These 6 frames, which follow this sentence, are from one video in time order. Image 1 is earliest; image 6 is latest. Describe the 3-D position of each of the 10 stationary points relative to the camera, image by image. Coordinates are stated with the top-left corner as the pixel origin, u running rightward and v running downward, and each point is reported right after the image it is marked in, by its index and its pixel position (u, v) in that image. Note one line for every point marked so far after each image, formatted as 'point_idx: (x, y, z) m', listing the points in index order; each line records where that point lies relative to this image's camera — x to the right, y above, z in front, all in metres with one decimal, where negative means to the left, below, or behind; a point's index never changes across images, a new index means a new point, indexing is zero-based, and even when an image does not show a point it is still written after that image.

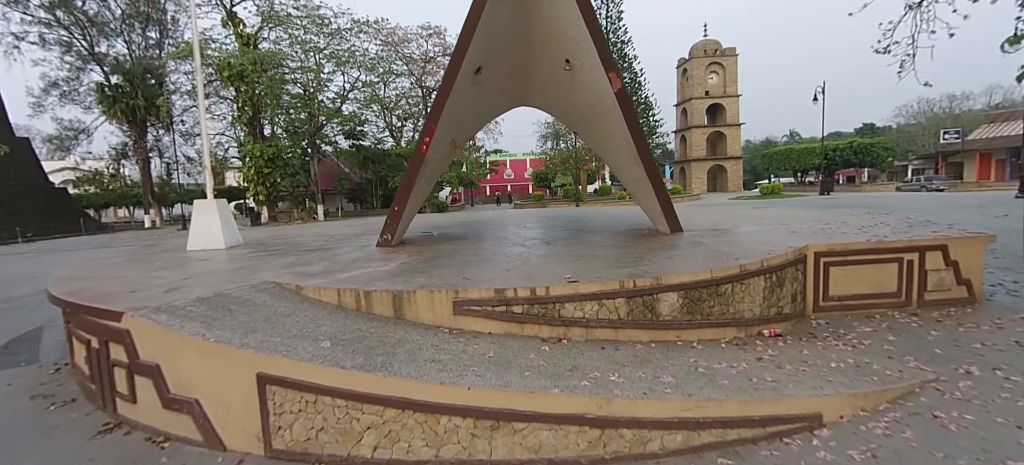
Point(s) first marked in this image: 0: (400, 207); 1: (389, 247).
0: (-1.7, +0.4, +5.7) m
1: (-1.9, -0.2, +6.0) m
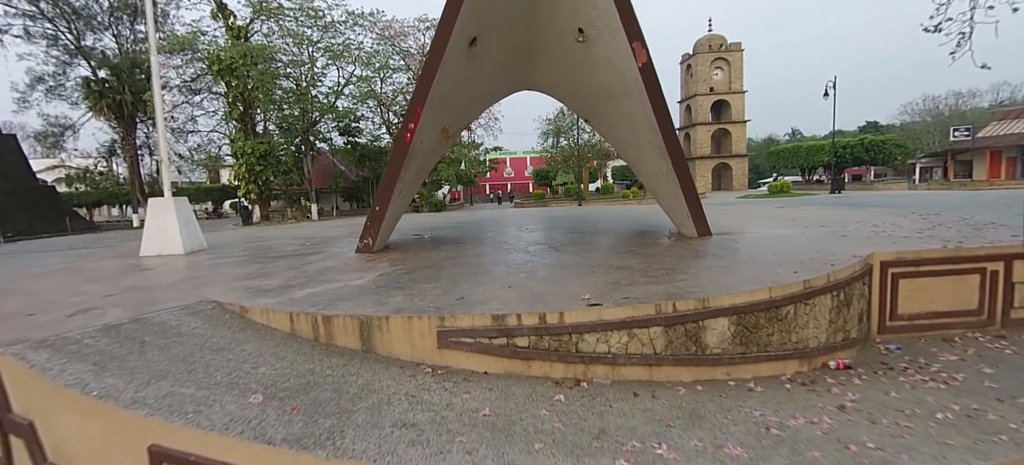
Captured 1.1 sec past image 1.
0: (-1.7, +0.3, +4.9) m
1: (-1.9, -0.3, +5.1) m
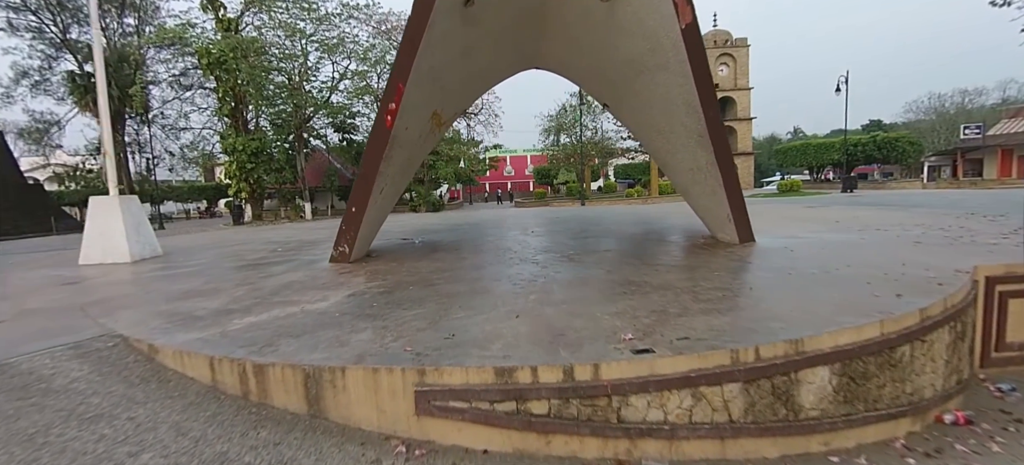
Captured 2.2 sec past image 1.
0: (-1.7, +0.3, +4.0) m
1: (-1.9, -0.4, +4.2) m
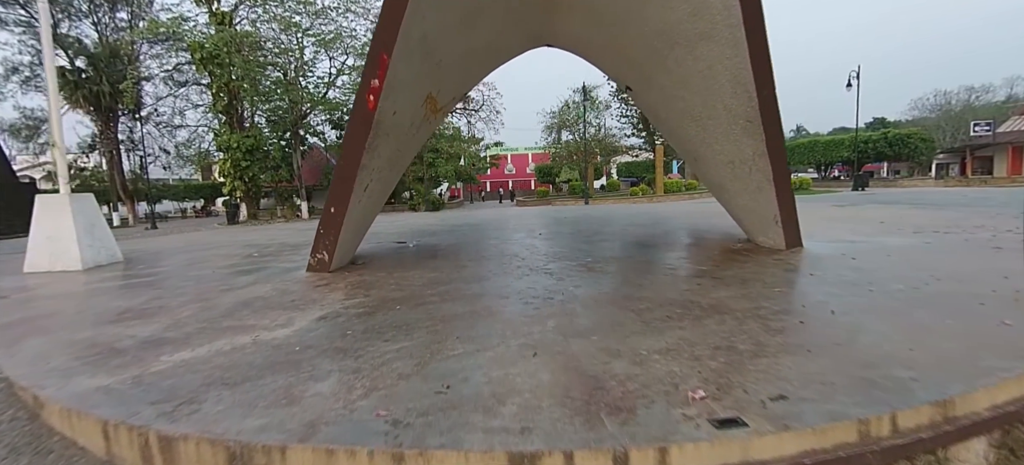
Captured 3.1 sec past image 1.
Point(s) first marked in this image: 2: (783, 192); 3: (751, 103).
0: (-1.6, +0.2, +3.4) m
1: (-1.8, -0.4, +3.6) m
2: (+2.5, +0.4, +3.4) m
3: (+1.9, +1.0, +3.0) m
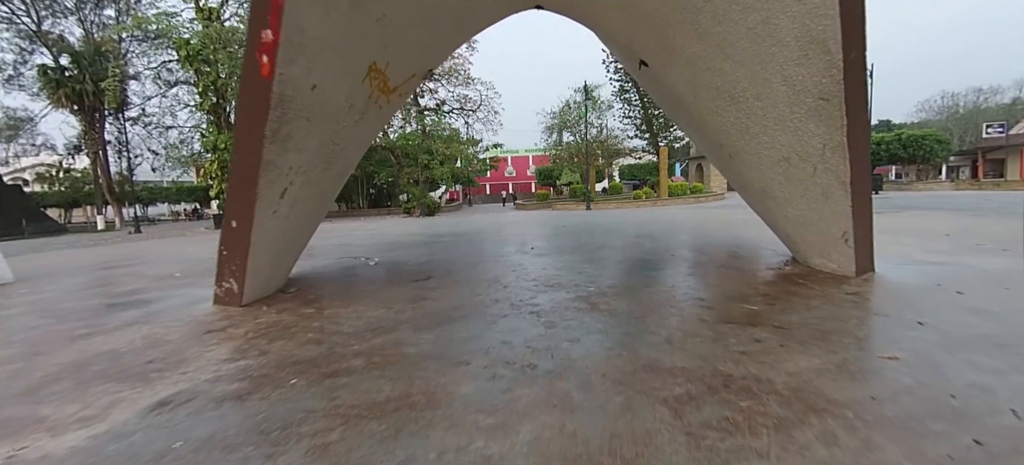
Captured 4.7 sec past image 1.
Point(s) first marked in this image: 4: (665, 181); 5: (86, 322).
0: (-1.8, +0.1, +2.4) m
1: (-2.0, -0.5, +2.6) m
2: (+2.3, +0.2, +2.5) m
3: (+1.7, +0.9, +2.1) m
4: (+8.0, +2.7, +19.7) m
5: (-3.0, -0.6, +2.7) m
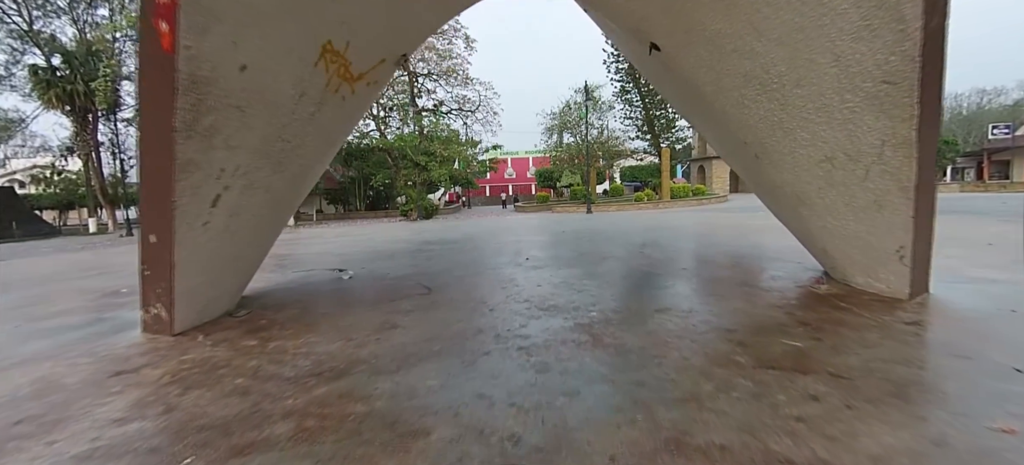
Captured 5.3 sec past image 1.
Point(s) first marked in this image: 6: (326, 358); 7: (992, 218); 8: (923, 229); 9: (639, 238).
0: (-1.8, 0.0, +2.0) m
1: (-2.0, -0.6, +2.2) m
2: (+2.2, +0.1, +2.0) m
3: (+1.6, +0.8, +1.6) m
4: (+8.0, +2.5, +19.3) m
5: (-3.1, -0.7, +2.2) m
6: (-0.9, -0.6, +2.0) m
7: (+8.9, +0.3, +7.1) m
8: (+2.3, 0.0, +2.1) m
9: (+2.2, -0.1, +6.9) m
